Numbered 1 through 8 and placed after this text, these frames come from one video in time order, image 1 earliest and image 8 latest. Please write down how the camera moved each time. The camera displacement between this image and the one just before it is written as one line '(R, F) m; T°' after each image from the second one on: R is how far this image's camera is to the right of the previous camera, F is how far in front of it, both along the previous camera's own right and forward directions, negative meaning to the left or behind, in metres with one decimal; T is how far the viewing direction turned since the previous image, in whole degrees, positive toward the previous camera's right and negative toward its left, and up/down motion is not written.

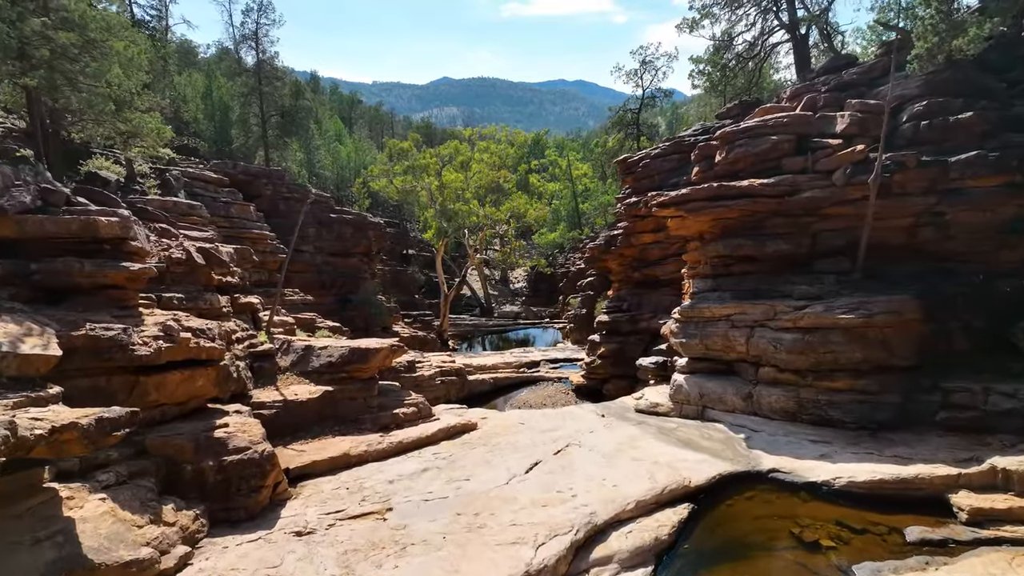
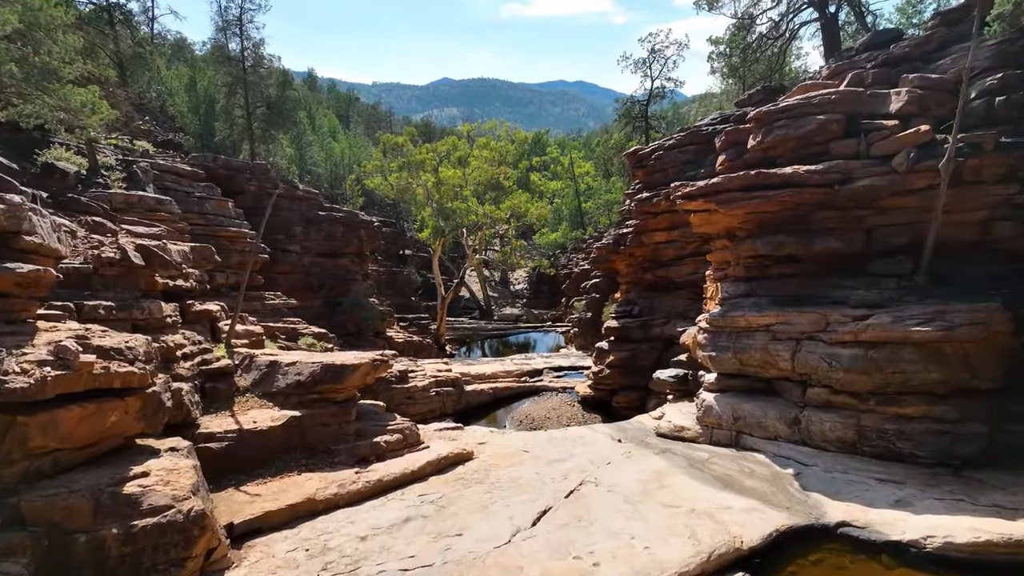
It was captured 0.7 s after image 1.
(0.0, +1.6) m; 0°
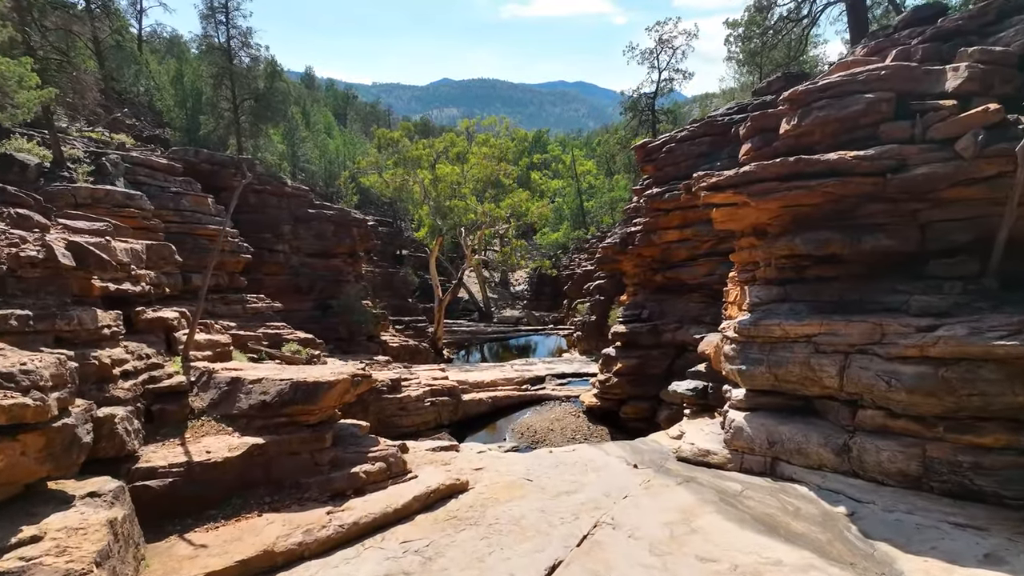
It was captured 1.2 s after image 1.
(0.0, +1.2) m; 0°
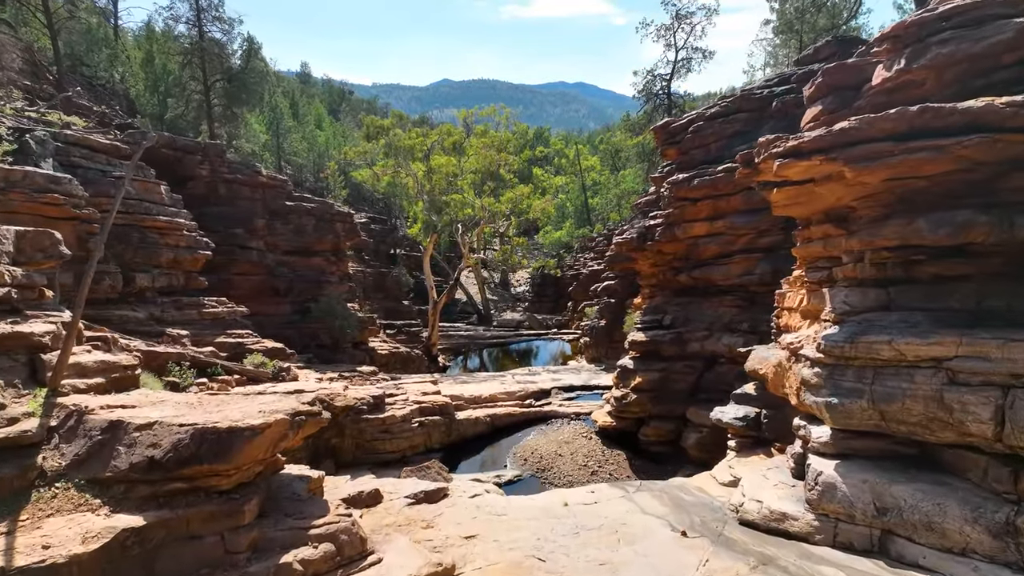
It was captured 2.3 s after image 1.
(0.0, +2.3) m; 0°
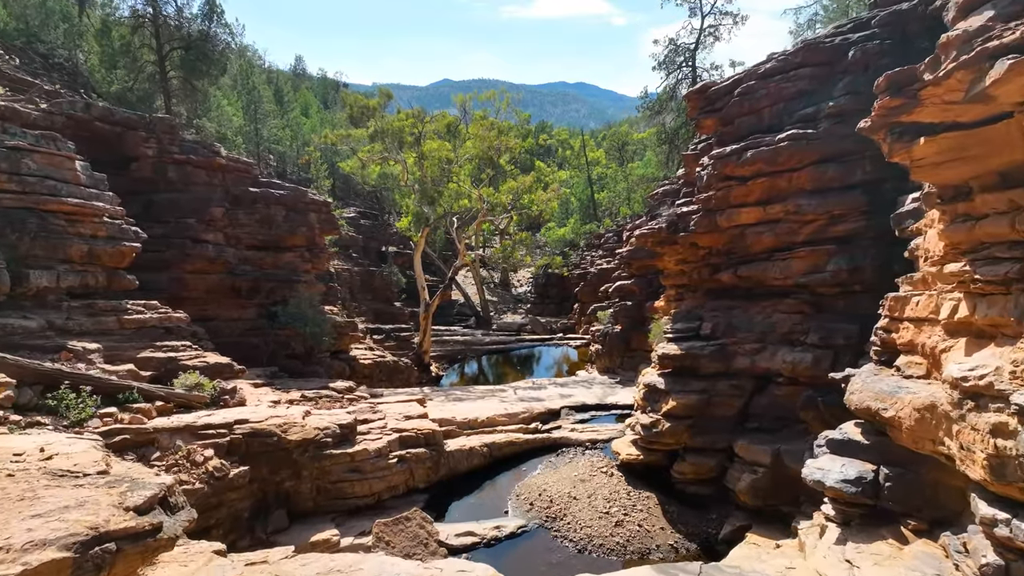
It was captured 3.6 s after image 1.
(0.0, +2.9) m; 0°
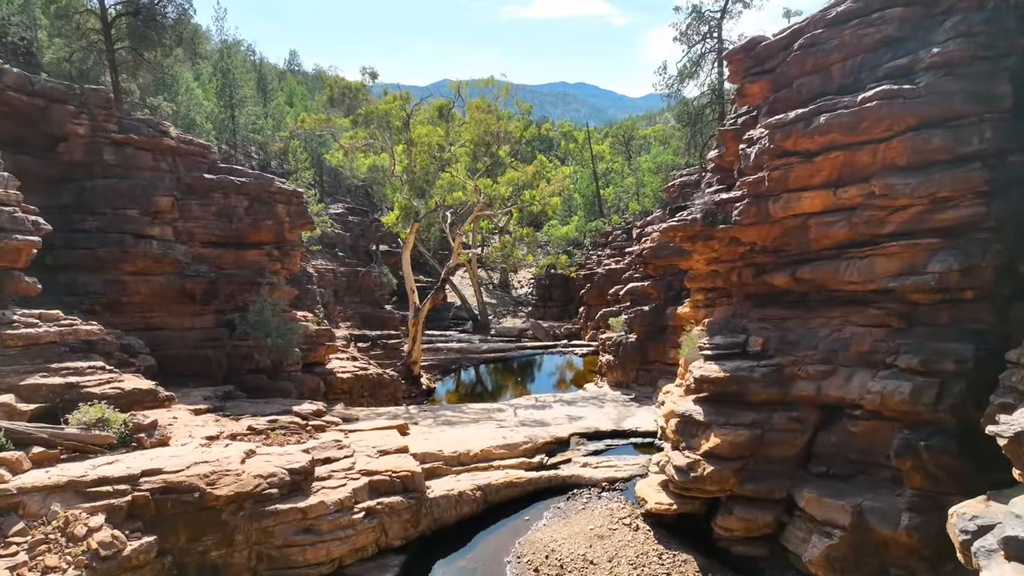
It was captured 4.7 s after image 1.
(0.0, +2.5) m; 0°
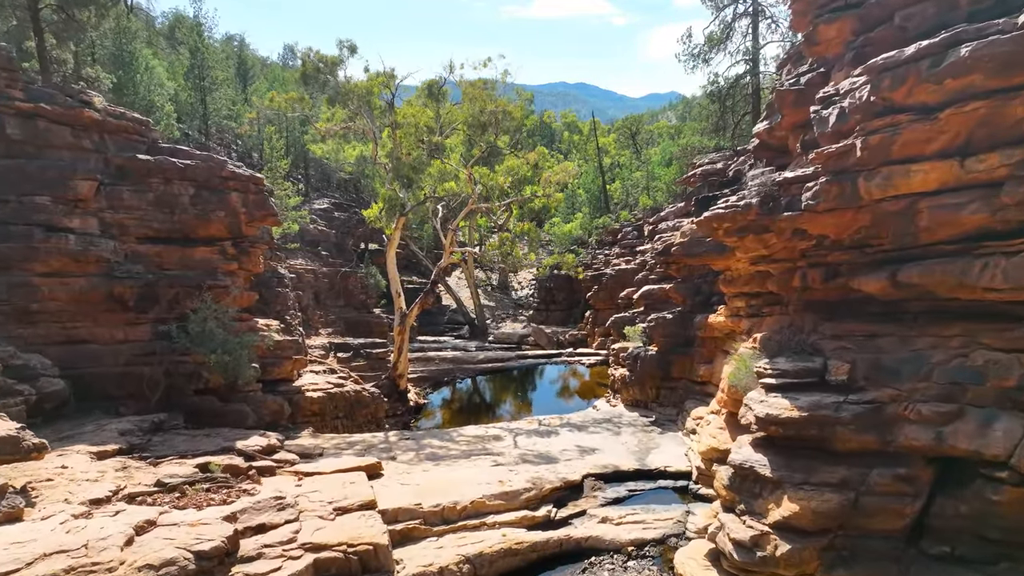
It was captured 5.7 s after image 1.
(0.0, +2.6) m; 0°
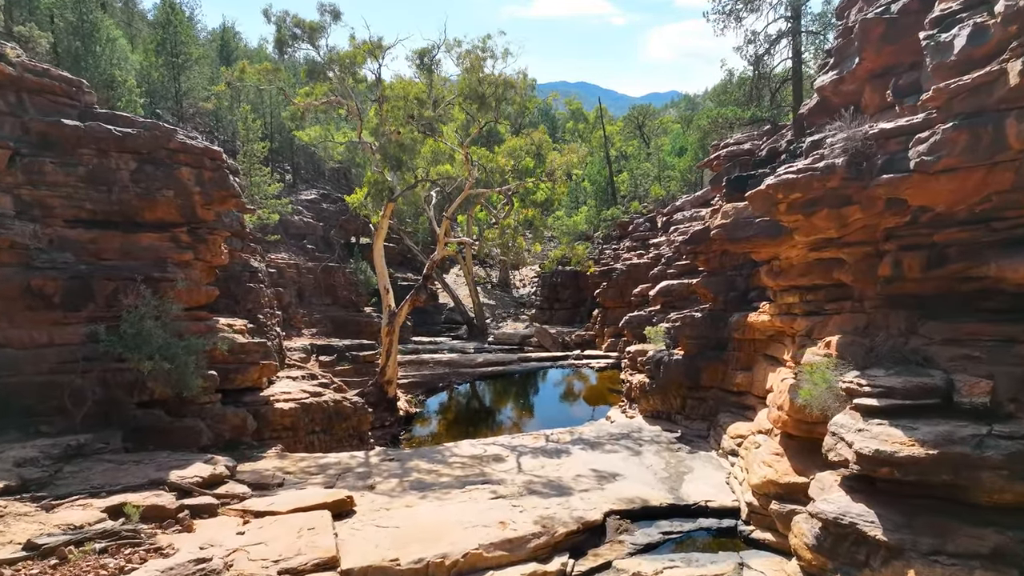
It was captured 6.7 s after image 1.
(0.0, +2.1) m; 0°
